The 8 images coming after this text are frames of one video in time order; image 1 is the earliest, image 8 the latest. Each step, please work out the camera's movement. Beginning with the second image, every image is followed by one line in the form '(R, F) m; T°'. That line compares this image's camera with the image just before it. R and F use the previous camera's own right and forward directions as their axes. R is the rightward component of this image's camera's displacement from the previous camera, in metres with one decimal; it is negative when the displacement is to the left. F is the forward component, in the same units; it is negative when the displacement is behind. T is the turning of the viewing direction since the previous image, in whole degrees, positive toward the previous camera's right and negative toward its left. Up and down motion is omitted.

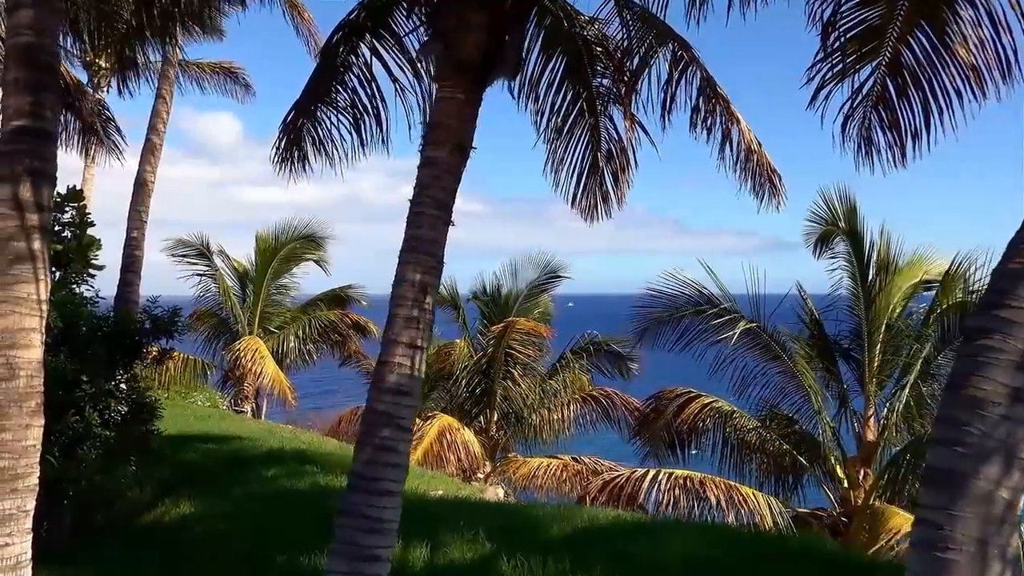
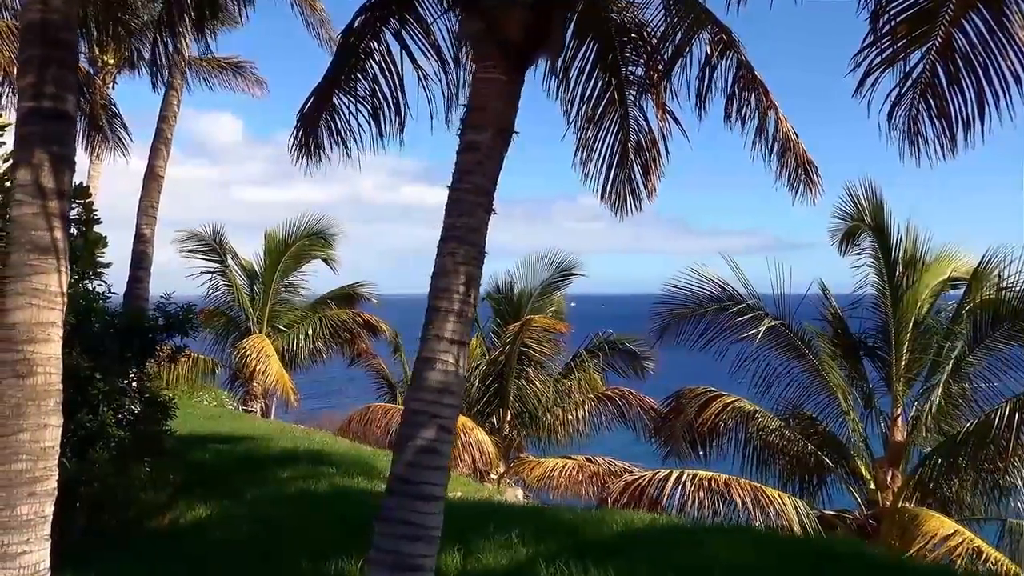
(-0.2, +0.2) m; 0°
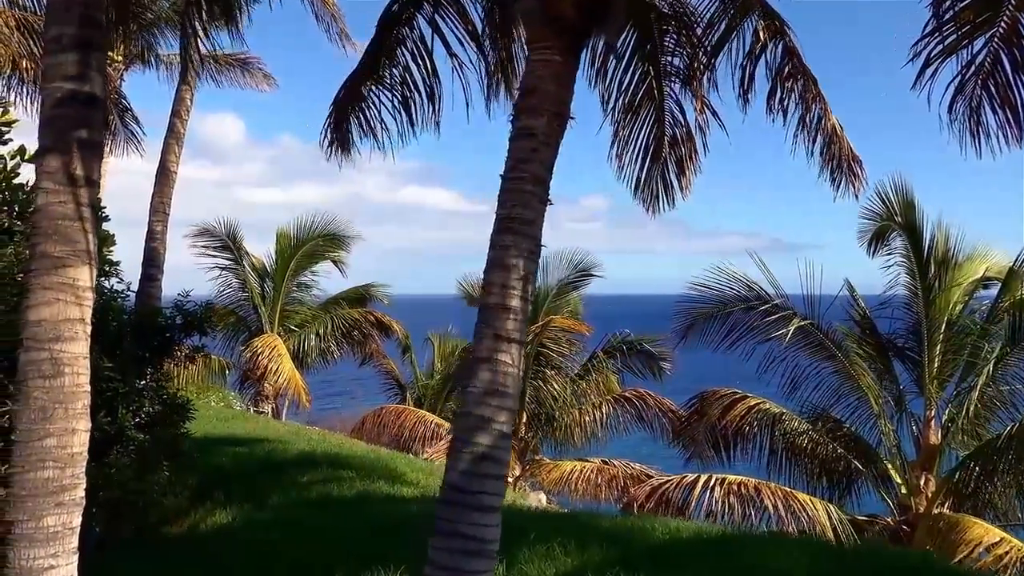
(-0.2, +0.3) m; 0°
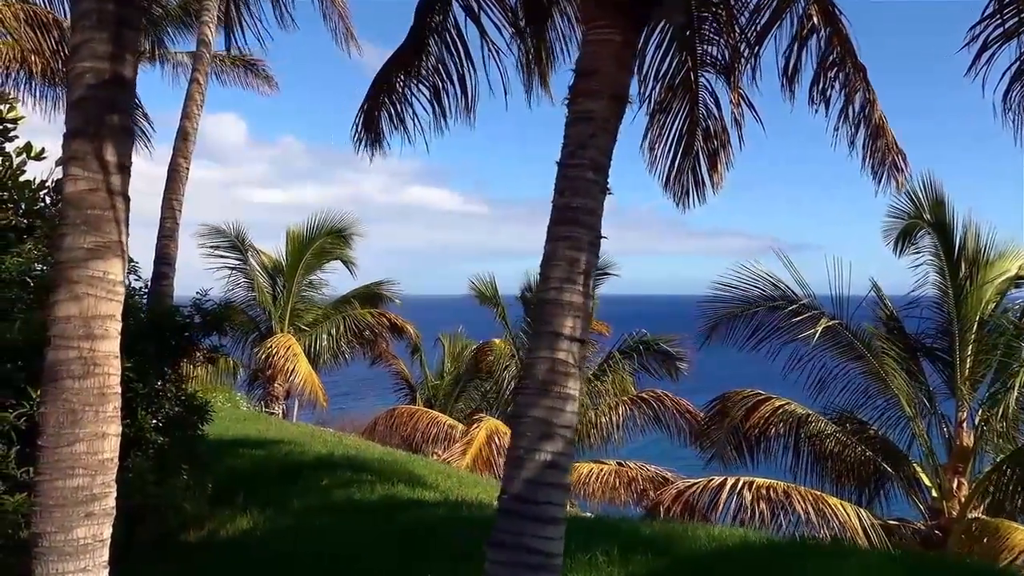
(-0.2, +0.2) m; 0°
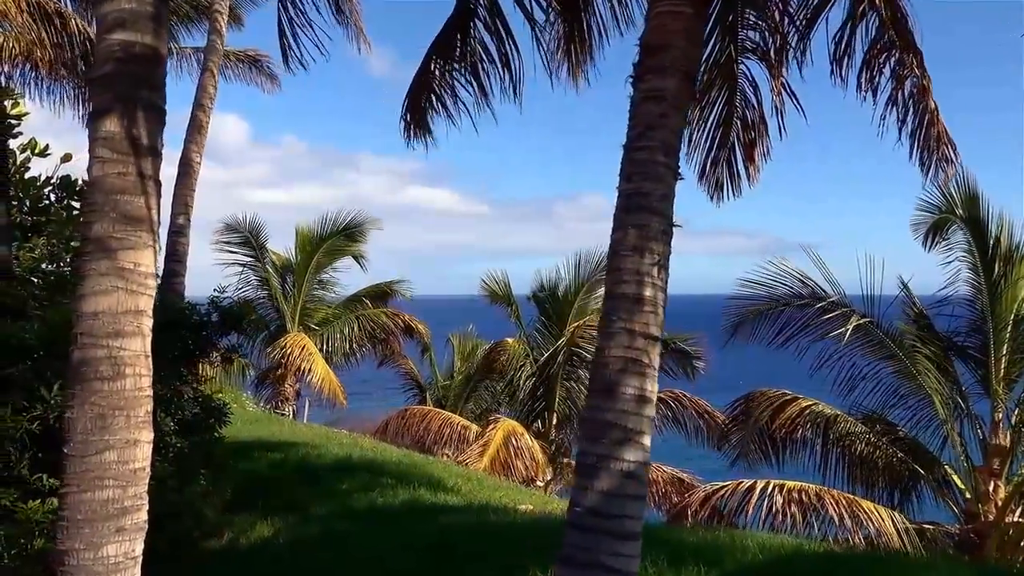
(-0.2, +0.3) m; 0°
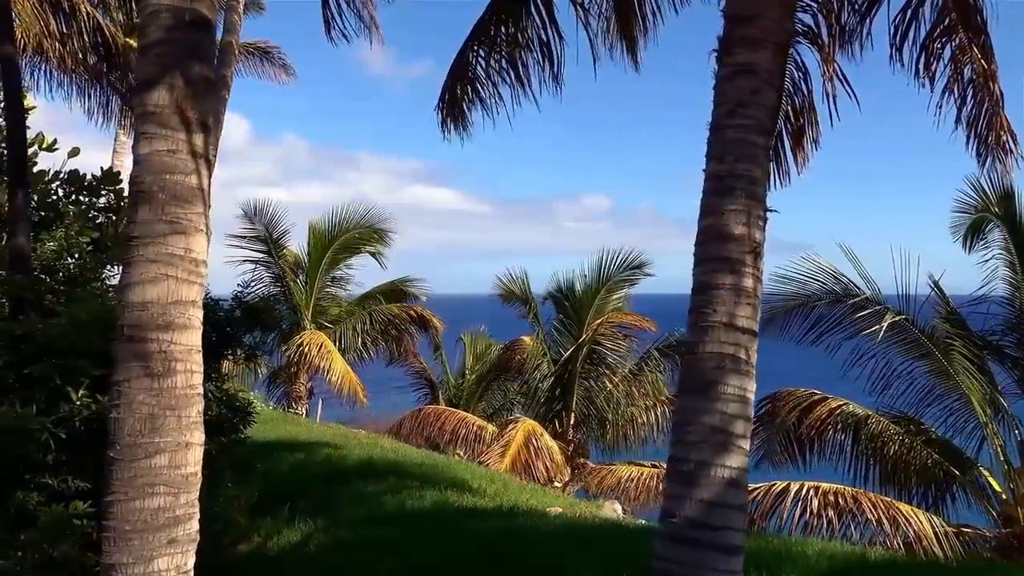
(-0.3, +0.3) m; 0°
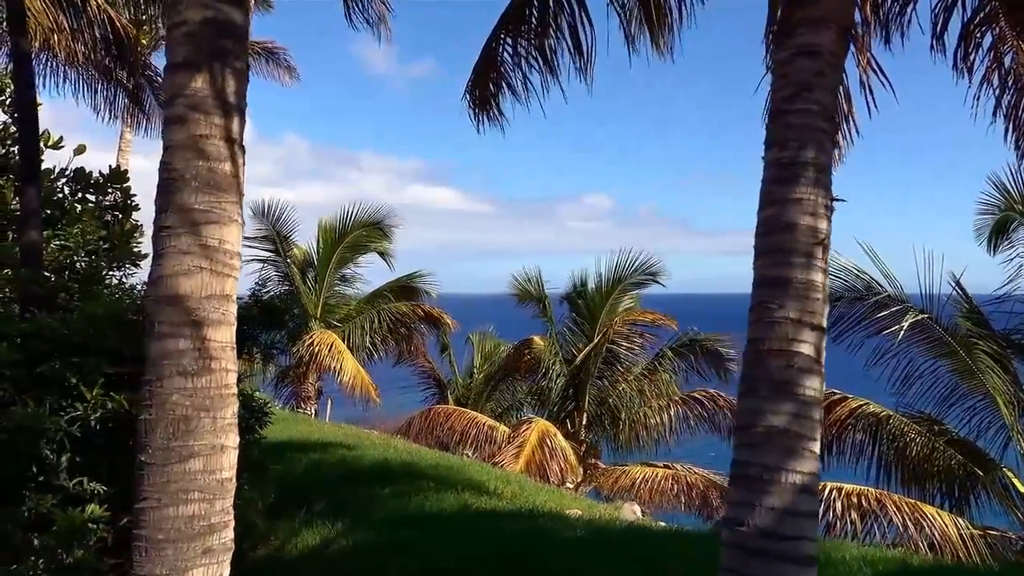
(-0.2, +0.2) m; 0°
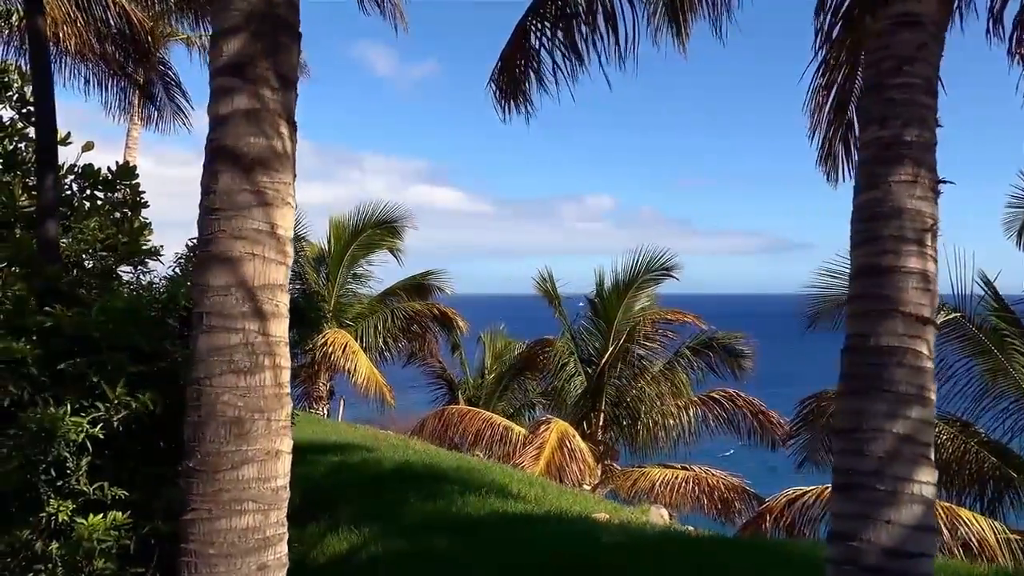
(-0.2, +0.2) m; 0°
